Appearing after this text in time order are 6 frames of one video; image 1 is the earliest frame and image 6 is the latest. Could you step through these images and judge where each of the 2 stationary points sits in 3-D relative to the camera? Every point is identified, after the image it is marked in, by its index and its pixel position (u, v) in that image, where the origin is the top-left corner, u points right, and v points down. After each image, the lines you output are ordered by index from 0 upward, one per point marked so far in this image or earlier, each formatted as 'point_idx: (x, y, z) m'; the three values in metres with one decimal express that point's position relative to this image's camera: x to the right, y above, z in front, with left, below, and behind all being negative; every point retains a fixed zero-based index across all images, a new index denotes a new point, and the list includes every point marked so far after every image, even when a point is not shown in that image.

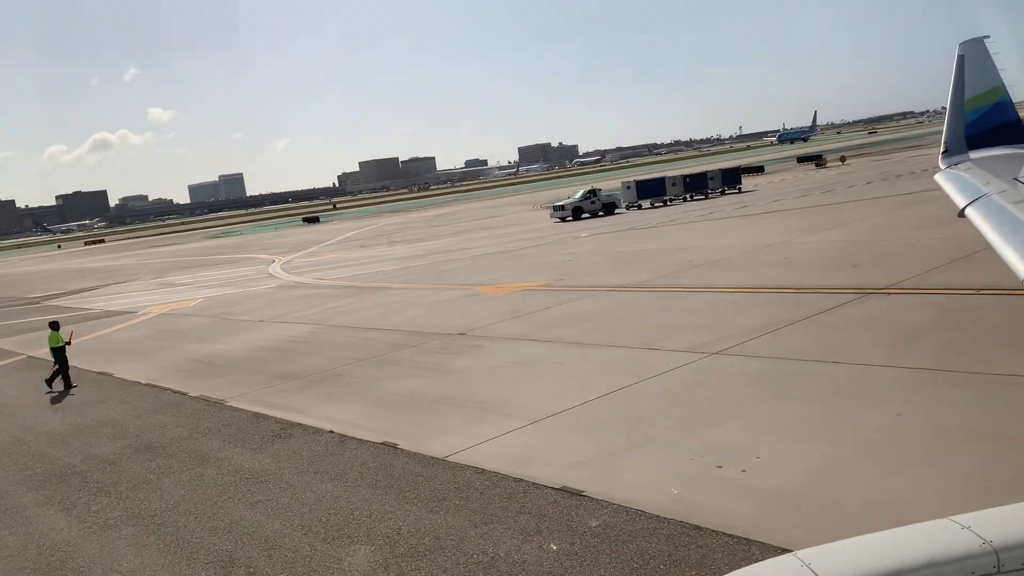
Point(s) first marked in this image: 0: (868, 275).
0: (+7.1, +0.2, +17.4) m
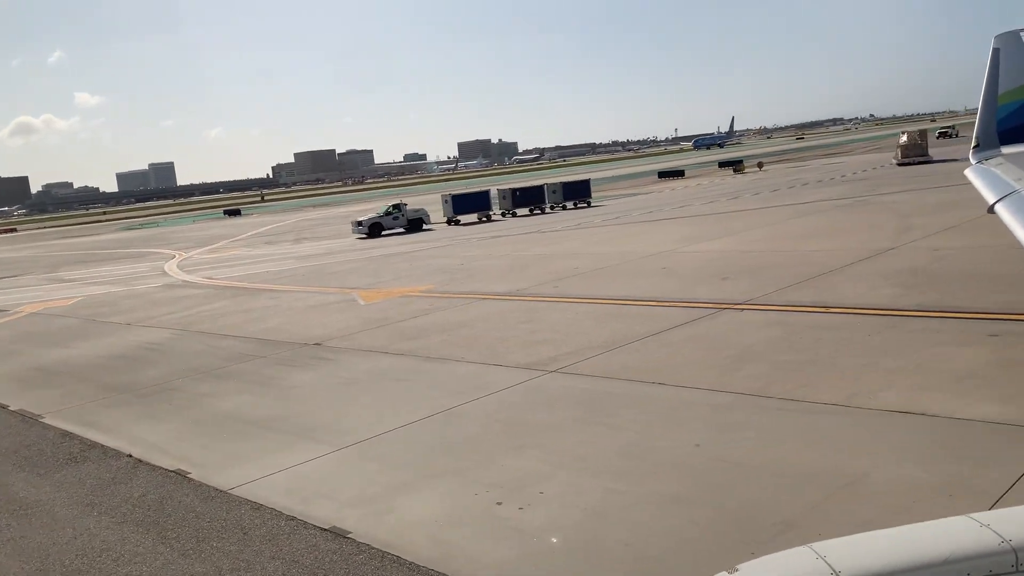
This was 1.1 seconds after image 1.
0: (+4.3, 0.0, +17.3) m
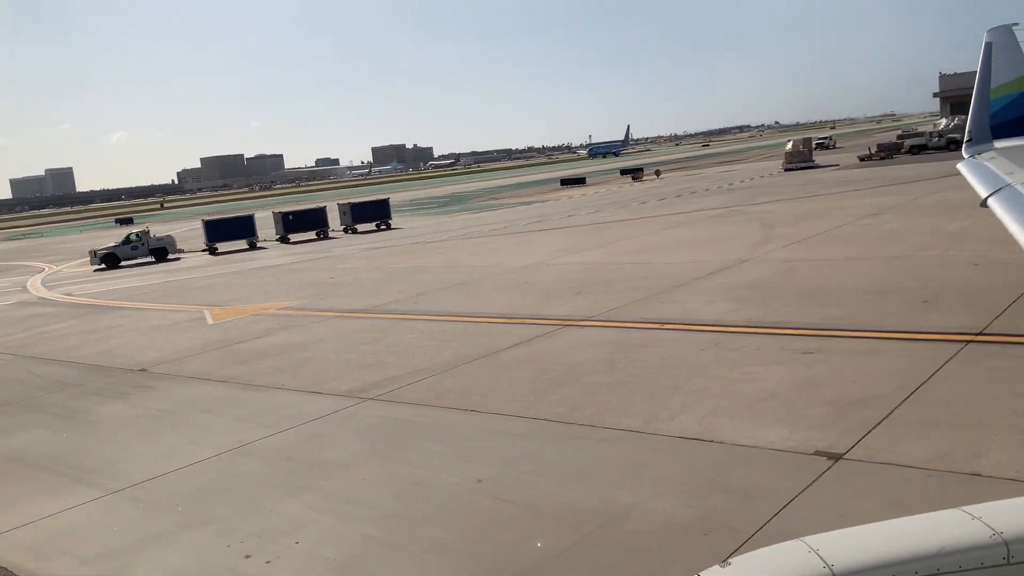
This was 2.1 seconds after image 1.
0: (+1.3, -0.3, +17.1) m
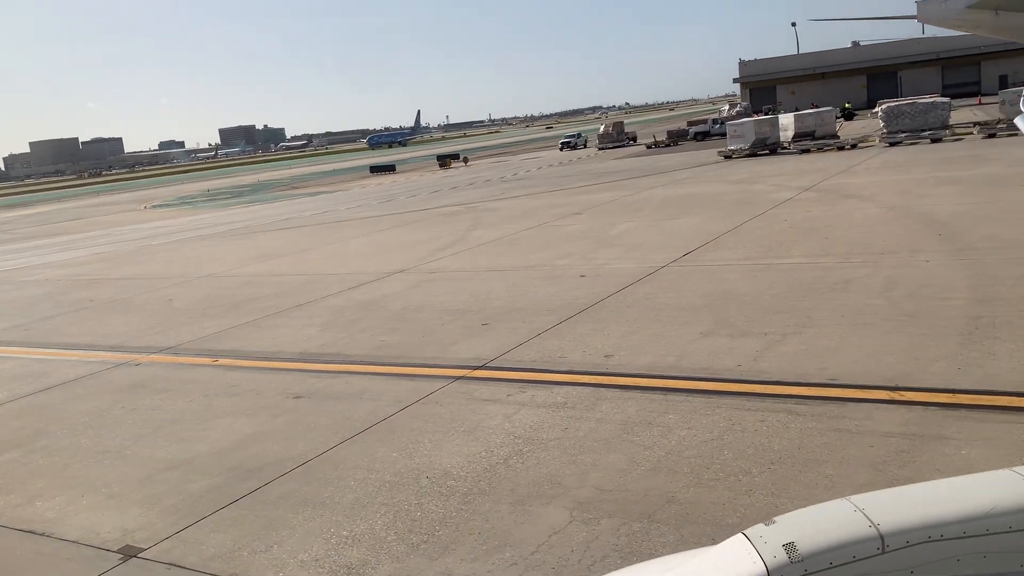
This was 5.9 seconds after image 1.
0: (-6.0, -0.8, +15.8) m
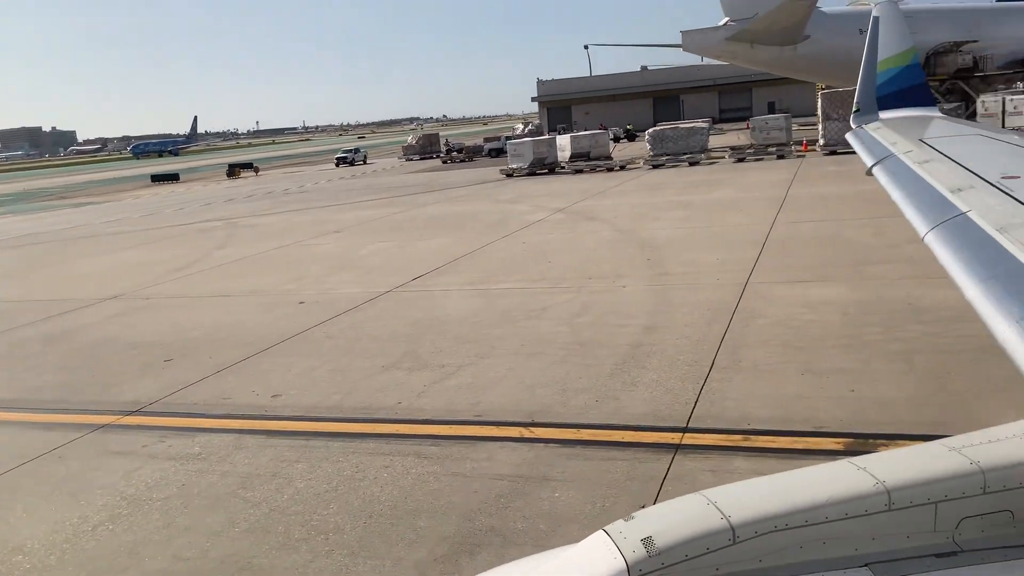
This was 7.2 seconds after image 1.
0: (-10.8, -1.3, +13.7) m
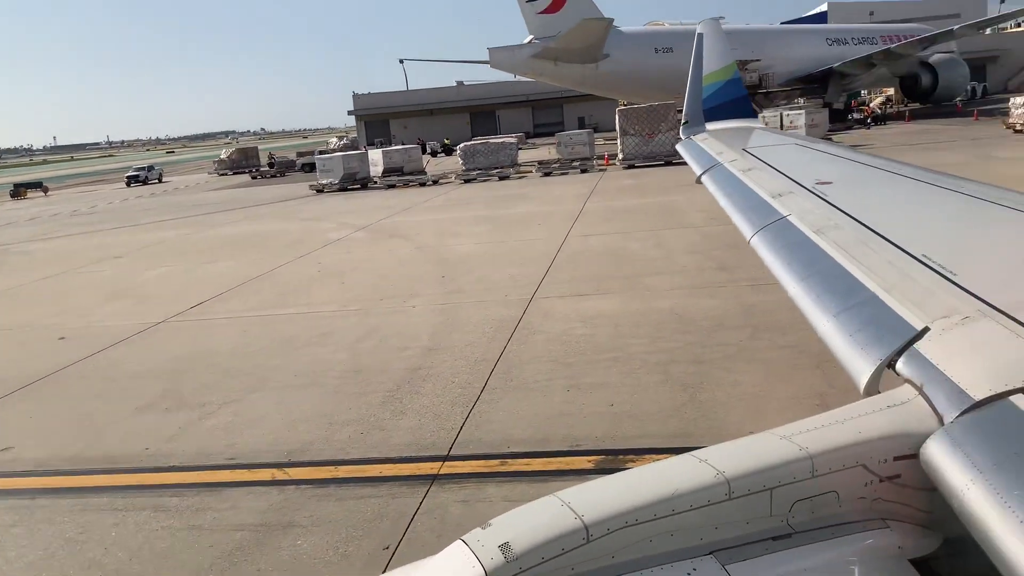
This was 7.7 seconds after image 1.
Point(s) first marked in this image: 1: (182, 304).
0: (-13.8, -2.1, +11.0) m
1: (-6.0, -0.3, +16.1) m
